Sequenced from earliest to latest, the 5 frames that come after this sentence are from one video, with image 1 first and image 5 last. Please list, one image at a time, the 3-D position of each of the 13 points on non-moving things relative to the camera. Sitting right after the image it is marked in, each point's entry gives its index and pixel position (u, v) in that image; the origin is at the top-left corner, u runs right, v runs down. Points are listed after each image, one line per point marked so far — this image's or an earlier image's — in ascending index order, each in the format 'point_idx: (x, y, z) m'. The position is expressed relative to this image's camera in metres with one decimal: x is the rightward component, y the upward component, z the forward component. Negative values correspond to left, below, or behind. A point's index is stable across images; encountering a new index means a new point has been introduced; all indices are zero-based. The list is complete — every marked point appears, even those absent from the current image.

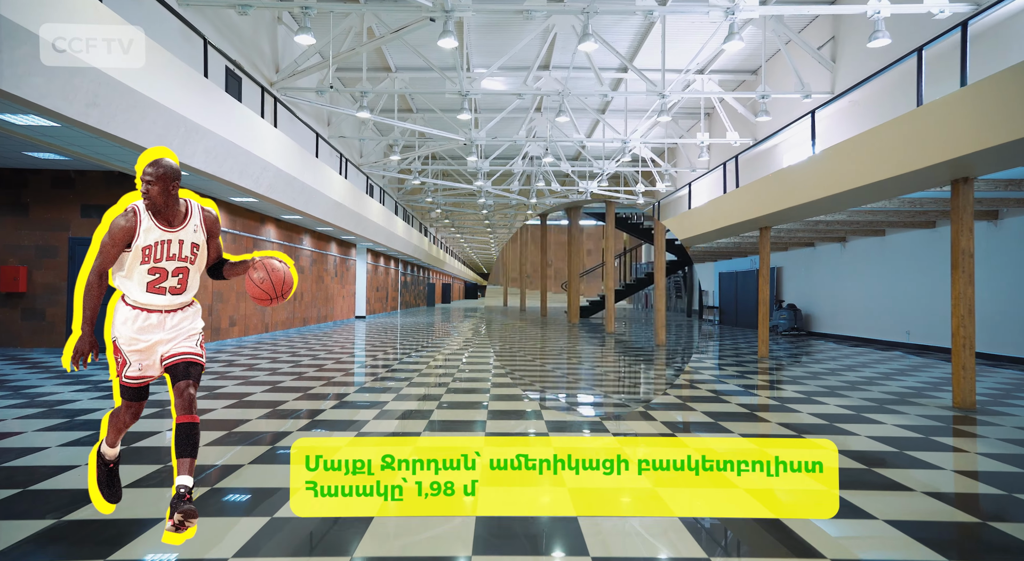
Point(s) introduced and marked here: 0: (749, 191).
0: (+5.2, +1.9, +12.1) m
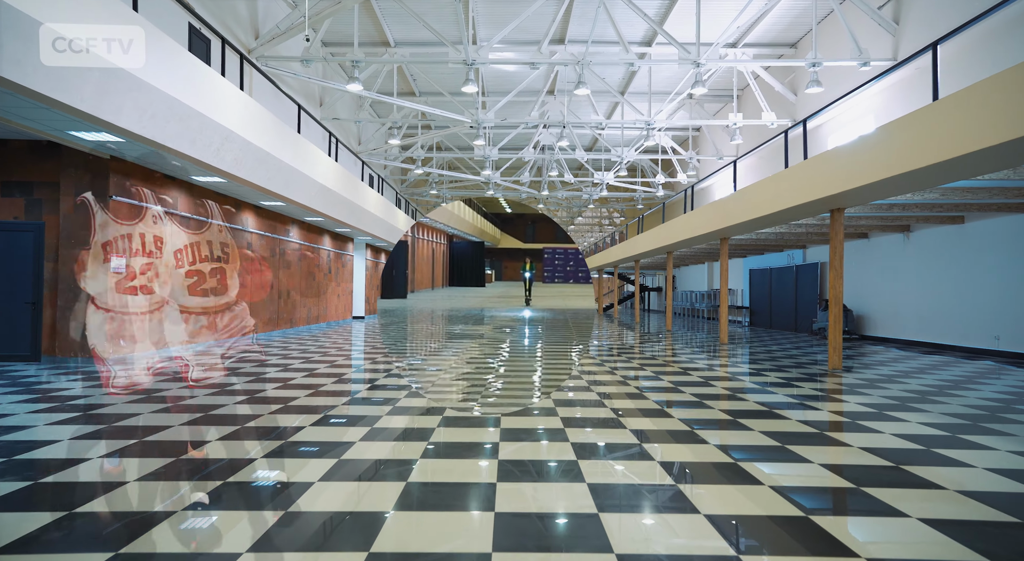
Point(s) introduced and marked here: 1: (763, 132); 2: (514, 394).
0: (+5.4, +2.0, +10.3) m
1: (+7.9, +4.7, +16.8) m
2: (0.0, -1.4, +6.6) m
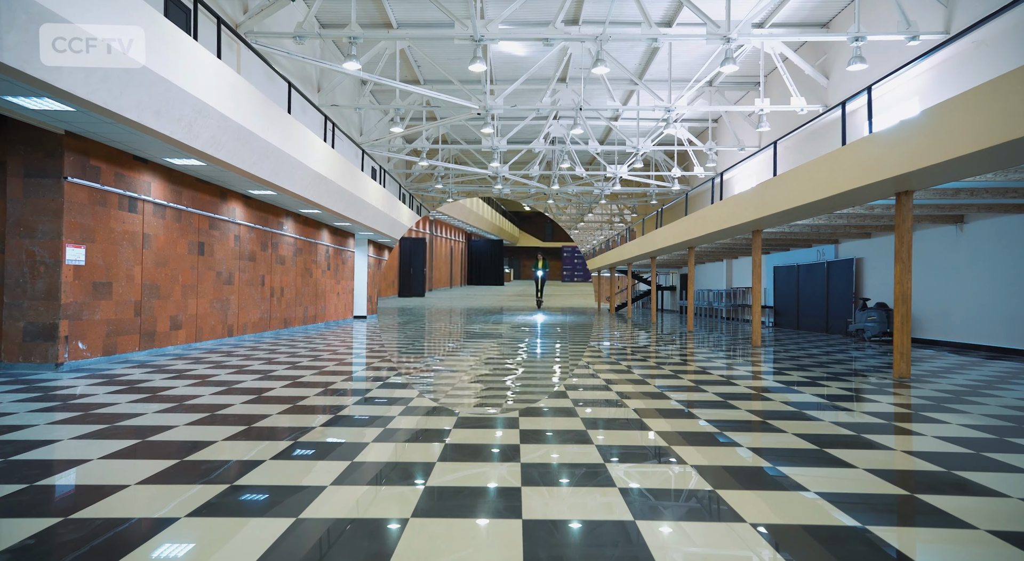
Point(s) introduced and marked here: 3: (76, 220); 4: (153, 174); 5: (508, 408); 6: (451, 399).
0: (+5.7, +2.1, +9.3) m
1: (+8.2, +4.8, +15.6) m
2: (+0.2, -1.3, +5.6) m
3: (-5.4, +0.7, +6.5) m
4: (-5.3, +1.6, +7.9) m
5: (0.0, -1.3, +5.3) m
6: (-0.7, -1.3, +5.7) m
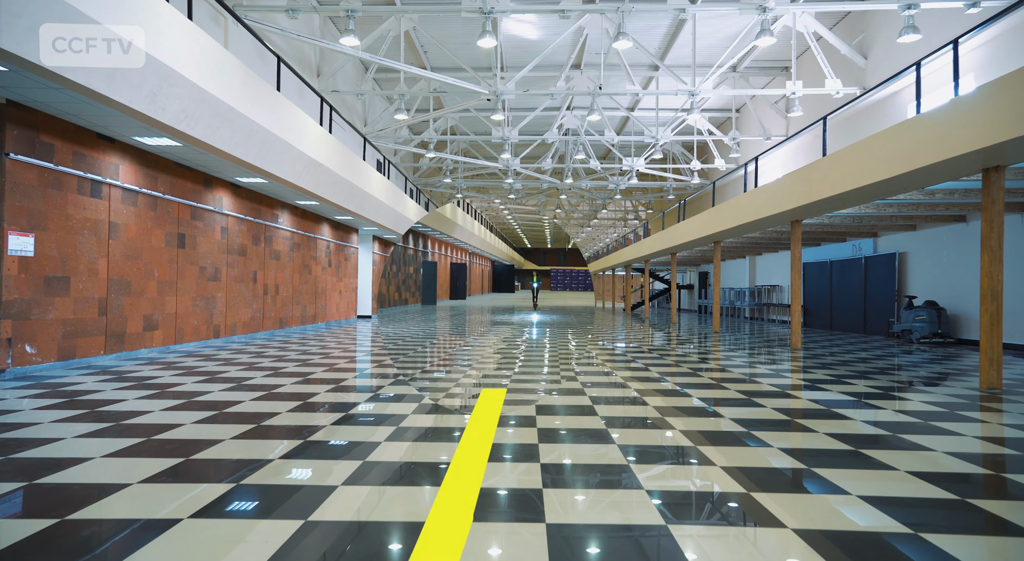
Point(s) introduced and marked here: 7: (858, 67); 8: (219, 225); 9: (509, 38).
0: (+5.9, +2.2, +8.2) m
1: (+8.6, +4.9, +14.5) m
2: (+0.3, -1.2, +4.6) m
3: (-5.2, +0.8, +5.6) m
4: (-5.2, +1.6, +7.0) m
5: (+0.1, -1.2, +4.3) m
6: (-0.5, -1.2, +4.7) m
7: (+8.9, +5.5, +13.7) m
8: (-5.2, +1.0, +9.3) m
9: (-0.1, +6.9, +15.2) m
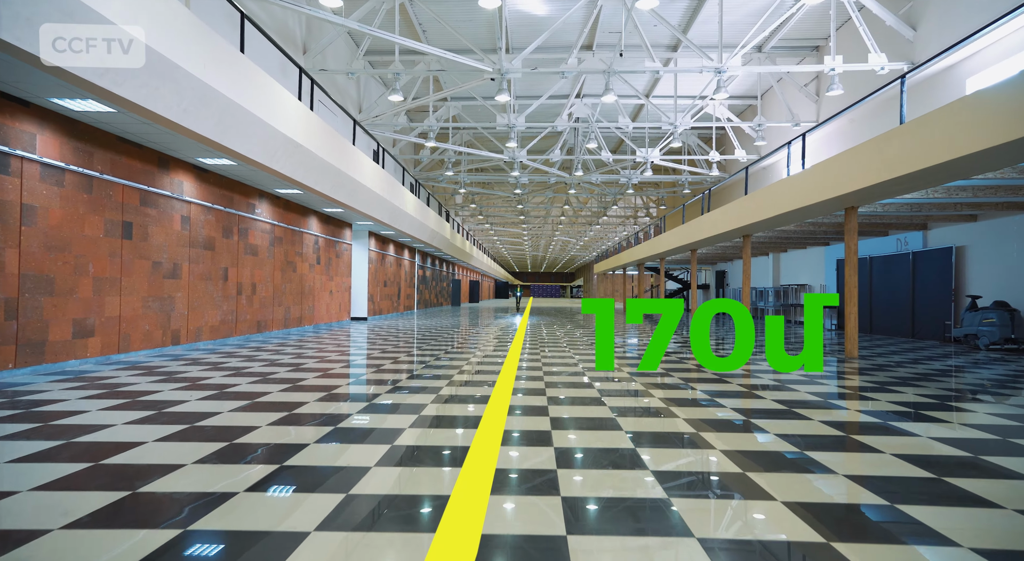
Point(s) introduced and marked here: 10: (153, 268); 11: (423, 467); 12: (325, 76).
0: (+6.0, +2.2, +6.7) m
1: (+8.7, +4.9, +13.0) m
2: (+0.4, -1.2, +3.3) m
3: (-5.1, +0.9, +4.3) m
4: (-5.1, +1.7, +5.7) m
5: (+0.1, -1.2, +3.0) m
6: (-0.5, -1.1, +3.3) m
7: (+9.1, +5.6, +12.2) m
8: (-5.0, +1.0, +8.0) m
9: (+0.1, +7.0, +13.8) m
10: (-5.1, +0.2, +7.5) m
11: (-0.5, -1.1, +3.3) m
12: (-4.5, +4.9, +12.6) m
